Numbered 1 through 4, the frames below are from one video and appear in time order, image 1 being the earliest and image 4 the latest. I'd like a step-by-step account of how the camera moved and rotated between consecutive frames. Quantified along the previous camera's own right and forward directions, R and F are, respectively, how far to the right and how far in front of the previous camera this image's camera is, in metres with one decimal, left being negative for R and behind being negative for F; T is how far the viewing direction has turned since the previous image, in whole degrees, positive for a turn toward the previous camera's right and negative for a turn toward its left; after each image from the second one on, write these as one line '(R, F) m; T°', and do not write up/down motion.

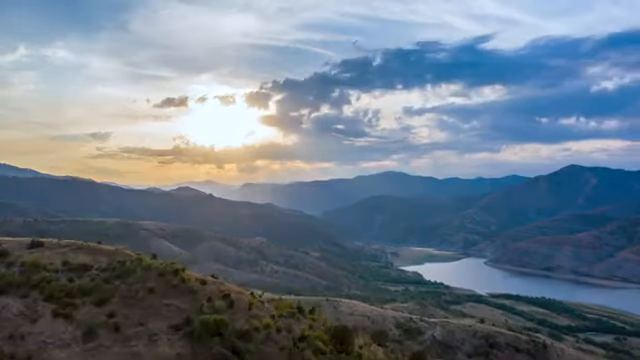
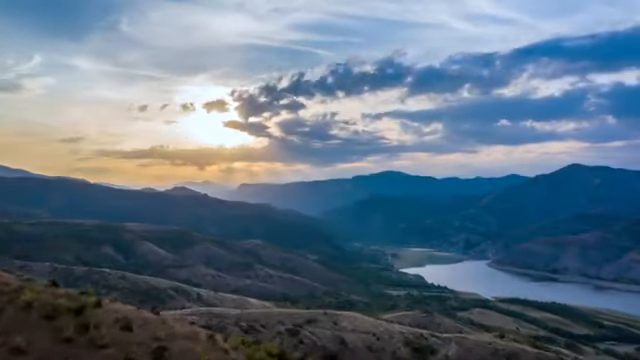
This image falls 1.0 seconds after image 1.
(0.0, +5.3) m; 0°
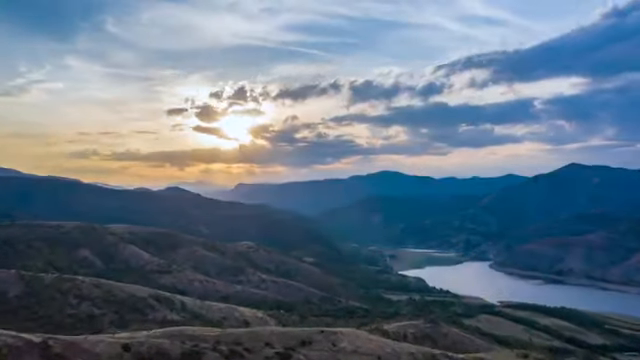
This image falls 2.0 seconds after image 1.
(0.0, +5.3) m; 0°
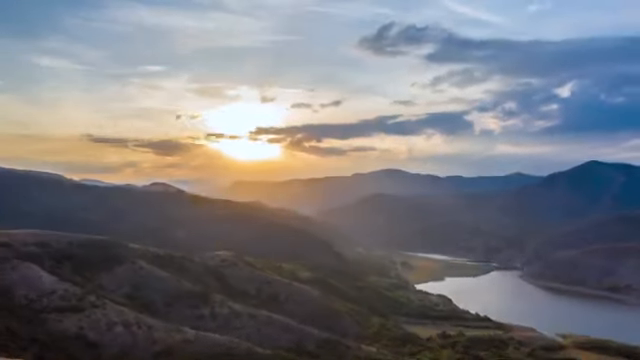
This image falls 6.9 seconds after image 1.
(0.0, +25.2) m; 0°
